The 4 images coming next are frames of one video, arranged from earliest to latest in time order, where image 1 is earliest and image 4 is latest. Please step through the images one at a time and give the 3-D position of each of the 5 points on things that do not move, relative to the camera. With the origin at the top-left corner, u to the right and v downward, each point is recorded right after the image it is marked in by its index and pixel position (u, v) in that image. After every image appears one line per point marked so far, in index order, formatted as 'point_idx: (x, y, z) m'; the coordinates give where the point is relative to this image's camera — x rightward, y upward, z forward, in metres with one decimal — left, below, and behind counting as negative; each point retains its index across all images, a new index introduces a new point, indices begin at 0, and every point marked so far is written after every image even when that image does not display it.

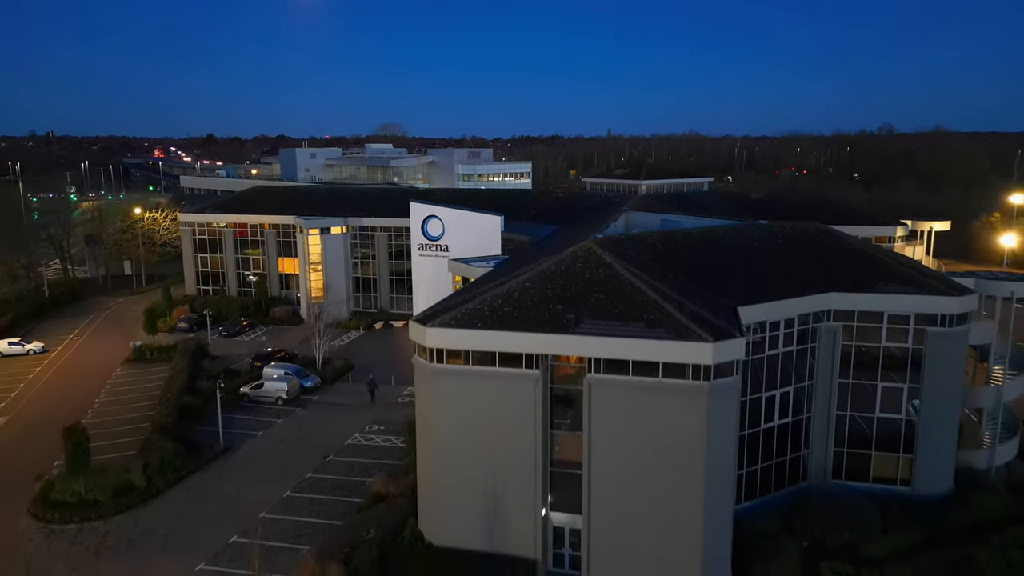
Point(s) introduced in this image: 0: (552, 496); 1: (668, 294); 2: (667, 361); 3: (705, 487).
0: (+1.2, -5.9, +19.5) m
1: (+4.4, -0.2, +19.4) m
2: (+4.0, -1.9, +17.6) m
3: (+5.0, -5.2, +17.9) m
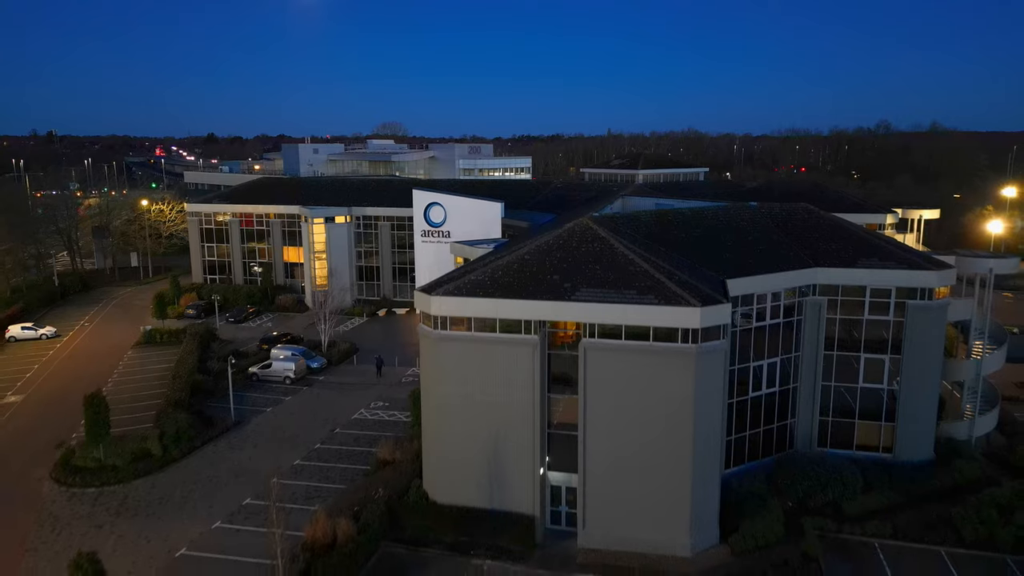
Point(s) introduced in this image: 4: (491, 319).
0: (+1.2, -5.1, +20.7) m
1: (+4.4, +0.7, +20.6) m
2: (+4.0, -1.0, +18.7) m
3: (+5.0, -4.3, +19.0) m
4: (-0.6, -0.9, +19.9) m
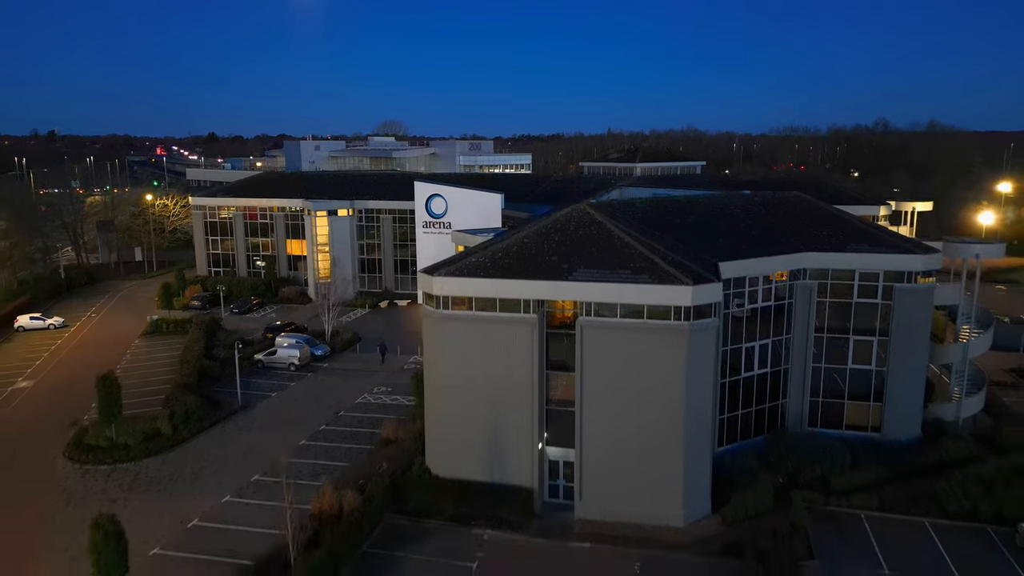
0: (+1.1, -4.5, +21.4) m
1: (+4.4, +1.2, +21.3) m
2: (+4.0, -0.5, +19.5) m
3: (+5.0, -3.8, +19.7) m
4: (-0.6, -0.3, +20.7) m
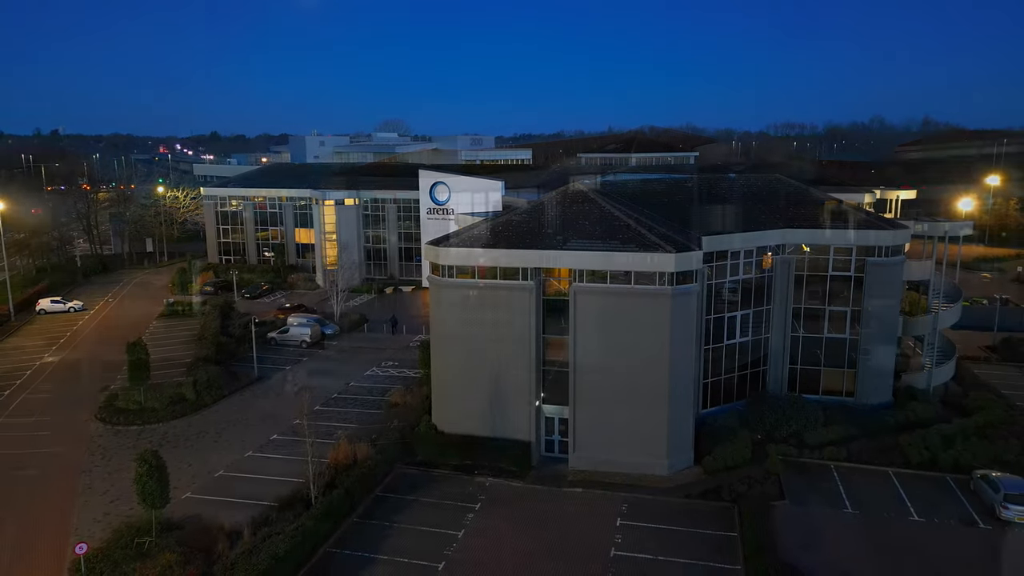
0: (+1.1, -3.5, +23.3) m
1: (+4.4, +2.2, +23.2) m
2: (+3.9, +0.5, +21.4) m
3: (+4.9, -2.8, +21.6) m
4: (-0.6, +0.7, +22.6) m
